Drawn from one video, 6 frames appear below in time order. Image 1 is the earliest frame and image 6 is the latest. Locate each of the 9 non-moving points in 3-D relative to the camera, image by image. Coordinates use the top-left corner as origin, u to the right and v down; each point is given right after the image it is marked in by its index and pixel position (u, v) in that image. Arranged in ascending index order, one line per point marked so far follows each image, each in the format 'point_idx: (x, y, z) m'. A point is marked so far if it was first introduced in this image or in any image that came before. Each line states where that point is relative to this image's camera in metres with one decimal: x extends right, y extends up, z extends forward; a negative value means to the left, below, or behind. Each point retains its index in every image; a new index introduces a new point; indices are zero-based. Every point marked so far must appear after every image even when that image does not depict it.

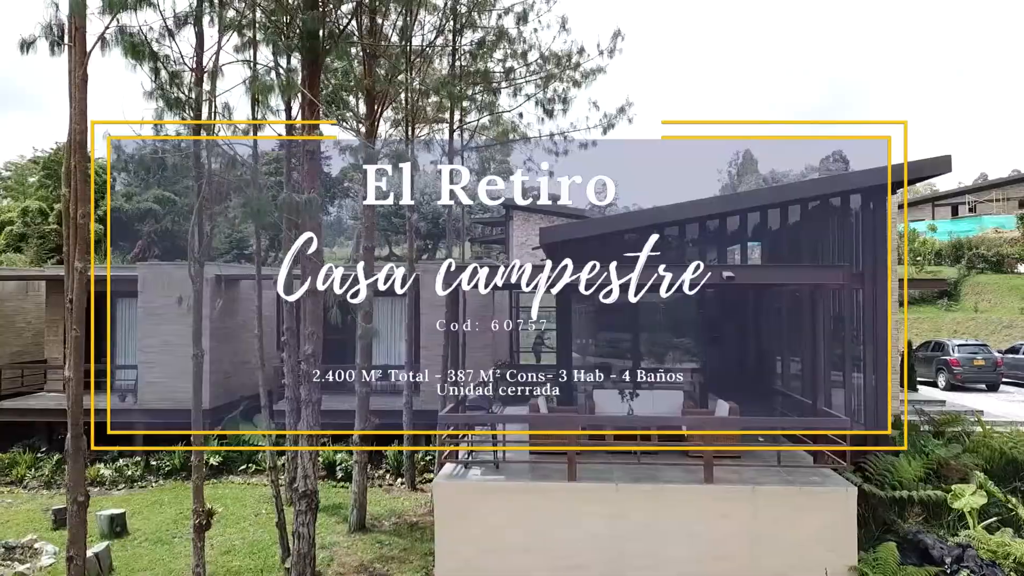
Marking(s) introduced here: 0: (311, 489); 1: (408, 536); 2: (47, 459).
0: (-2.0, -2.0, +7.6) m
1: (-1.3, -3.0, +9.5) m
2: (-7.6, -2.8, +12.8) m
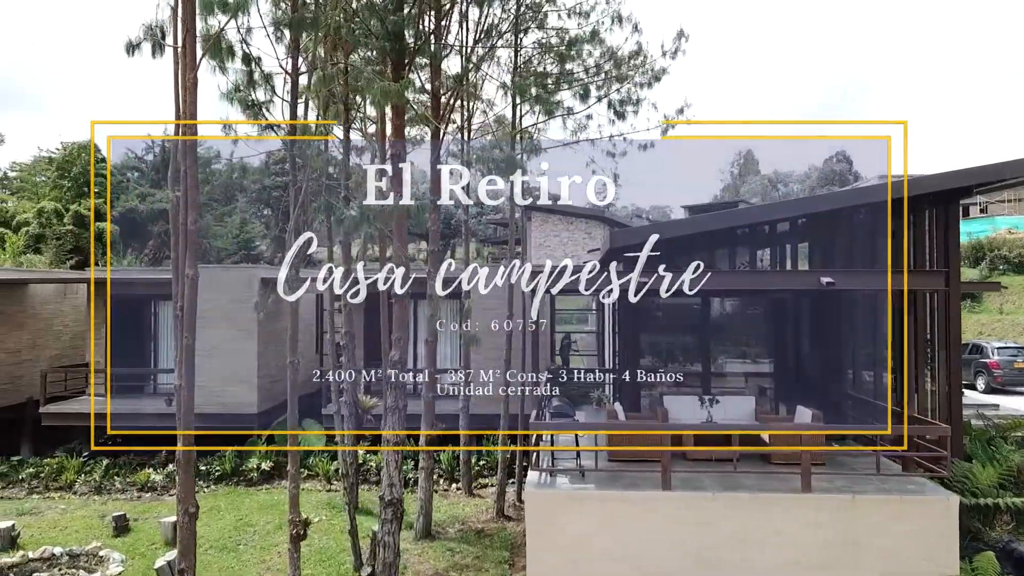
0: (-1.1, -2.0, +7.5) m
1: (-0.4, -3.1, +9.4) m
2: (-6.8, -2.9, +12.6) m
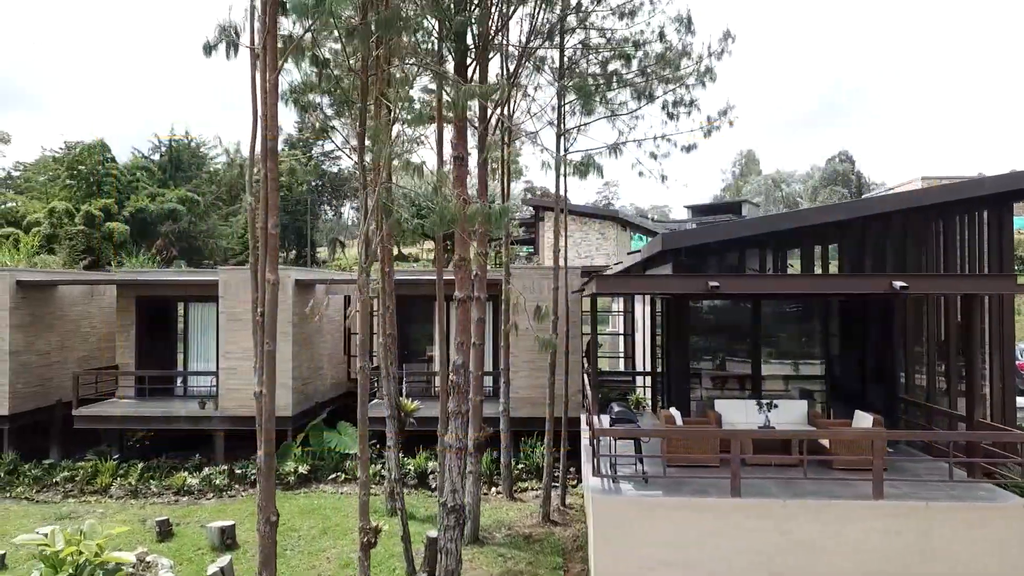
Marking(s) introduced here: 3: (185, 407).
0: (-0.5, -2.1, +7.4) m
1: (+0.2, -3.1, +9.4) m
2: (-6.2, -2.9, +12.5) m
3: (-5.6, -2.0, +13.5) m
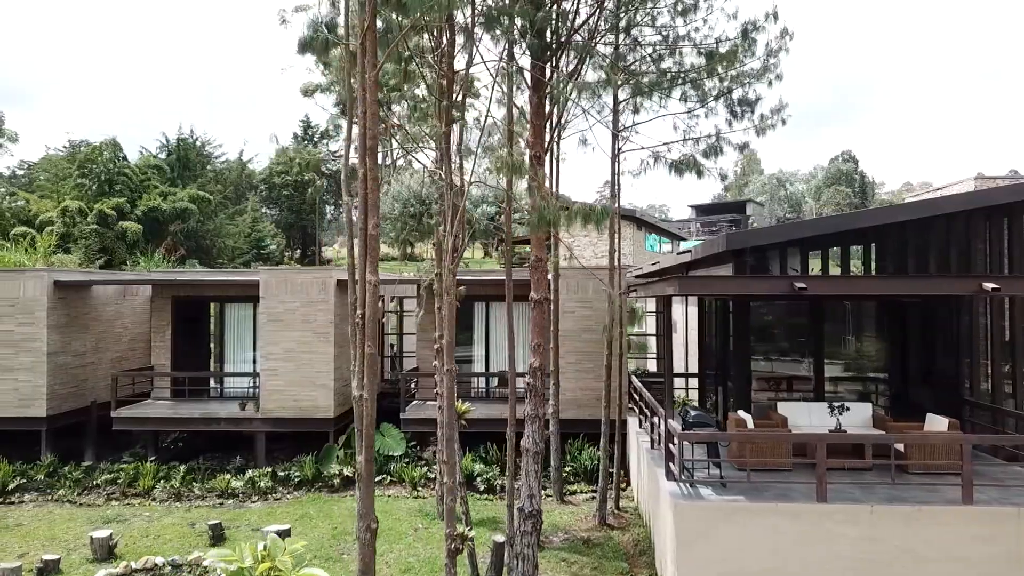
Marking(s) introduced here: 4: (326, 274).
0: (+0.2, -2.1, +7.3) m
1: (+0.9, -3.1, +9.2) m
2: (-5.4, -2.9, +12.4) m
3: (-4.9, -2.0, +13.3) m
4: (-3.0, +0.2, +12.7) m
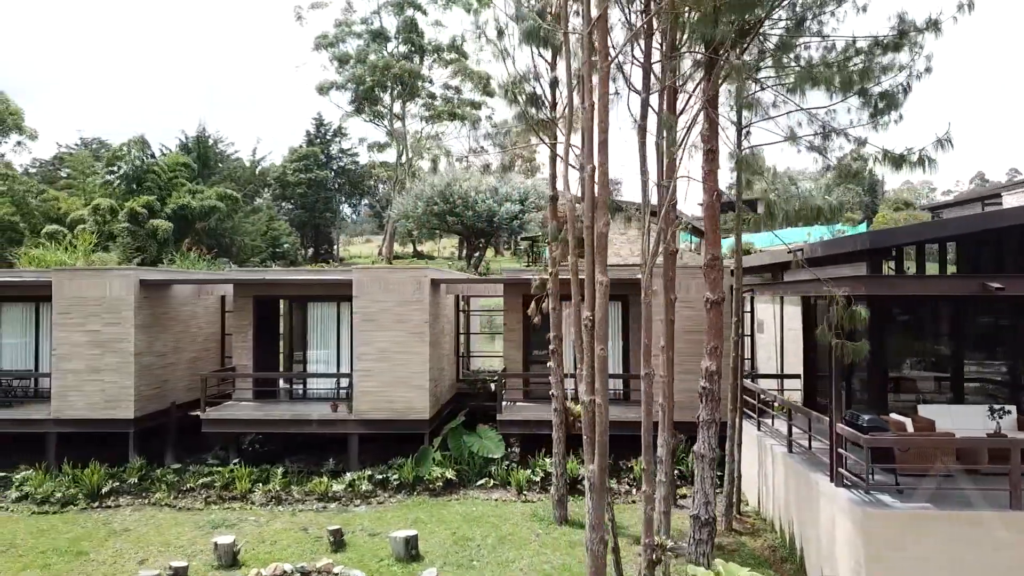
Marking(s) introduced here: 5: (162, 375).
0: (+1.8, -2.1, +7.1) m
1: (+2.5, -3.1, +9.0) m
2: (-3.9, -2.9, +12.2) m
3: (-3.3, -2.0, +13.1) m
4: (-1.5, +0.2, +12.5) m
5: (-6.1, -1.5, +13.7) m
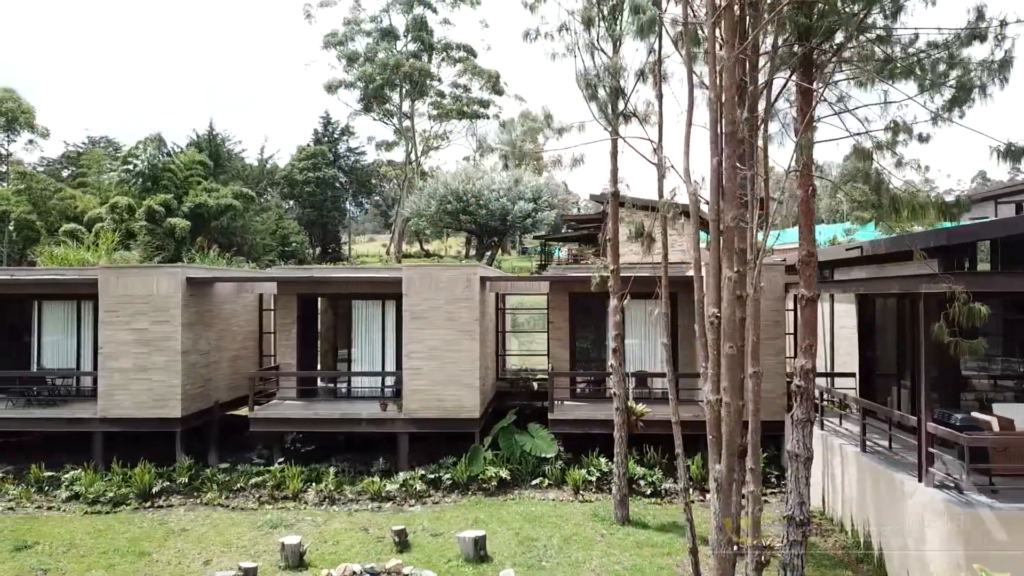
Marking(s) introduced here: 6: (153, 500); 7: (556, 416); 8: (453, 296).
0: (+2.6, -2.0, +7.0) m
1: (+3.3, -3.1, +8.9) m
2: (-3.1, -2.8, +12.1) m
3: (-2.5, -2.0, +13.0) m
4: (-0.7, +0.3, +12.4) m
5: (-5.3, -1.5, +13.6) m
6: (-5.3, -3.1, +11.5) m
7: (+0.7, -2.0, +12.1) m
8: (-0.9, -0.1, +12.4) m
